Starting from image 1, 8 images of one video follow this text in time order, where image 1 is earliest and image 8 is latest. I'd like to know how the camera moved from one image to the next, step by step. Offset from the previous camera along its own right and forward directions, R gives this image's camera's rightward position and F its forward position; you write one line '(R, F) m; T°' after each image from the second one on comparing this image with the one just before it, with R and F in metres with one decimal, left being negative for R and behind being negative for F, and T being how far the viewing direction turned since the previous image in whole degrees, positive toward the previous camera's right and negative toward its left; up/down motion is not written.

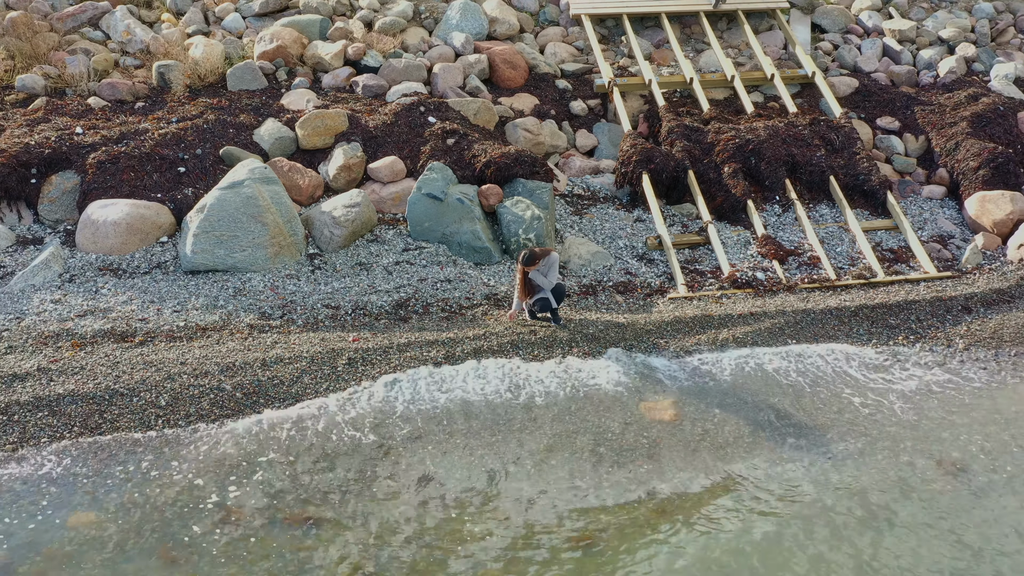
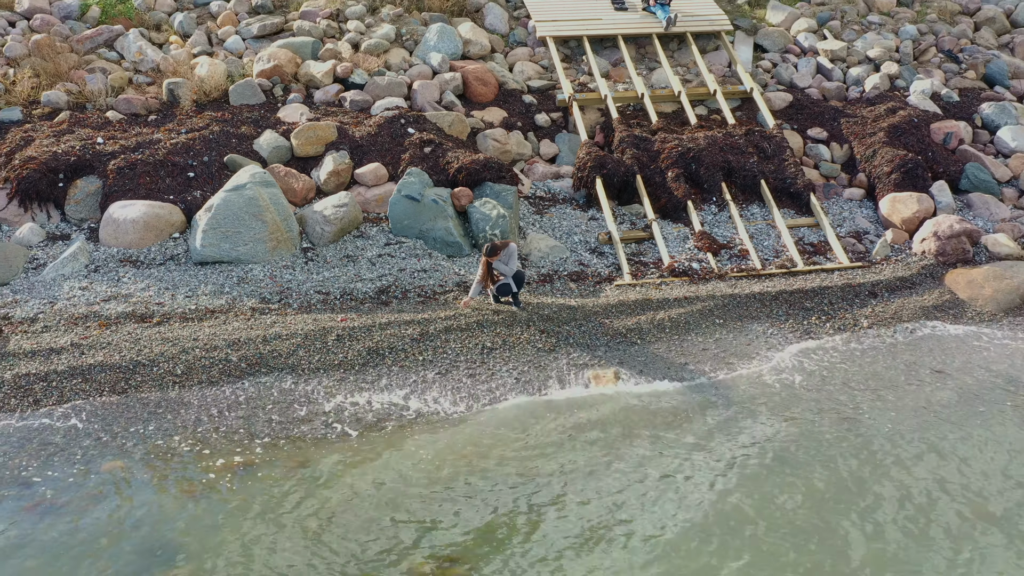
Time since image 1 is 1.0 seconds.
(+0.2, -1.2) m; 0°
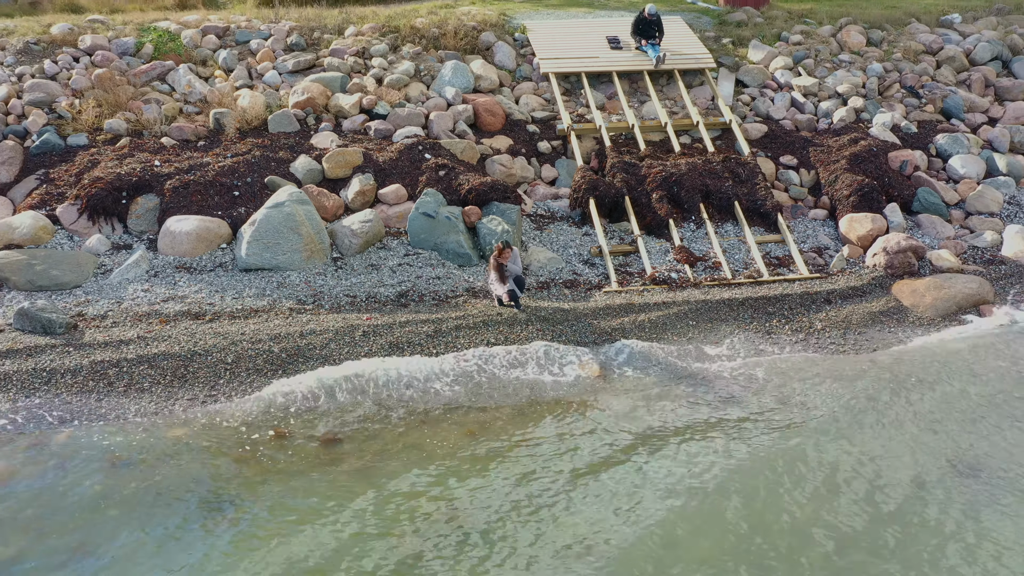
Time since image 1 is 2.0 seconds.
(+0.1, -1.4) m; -1°
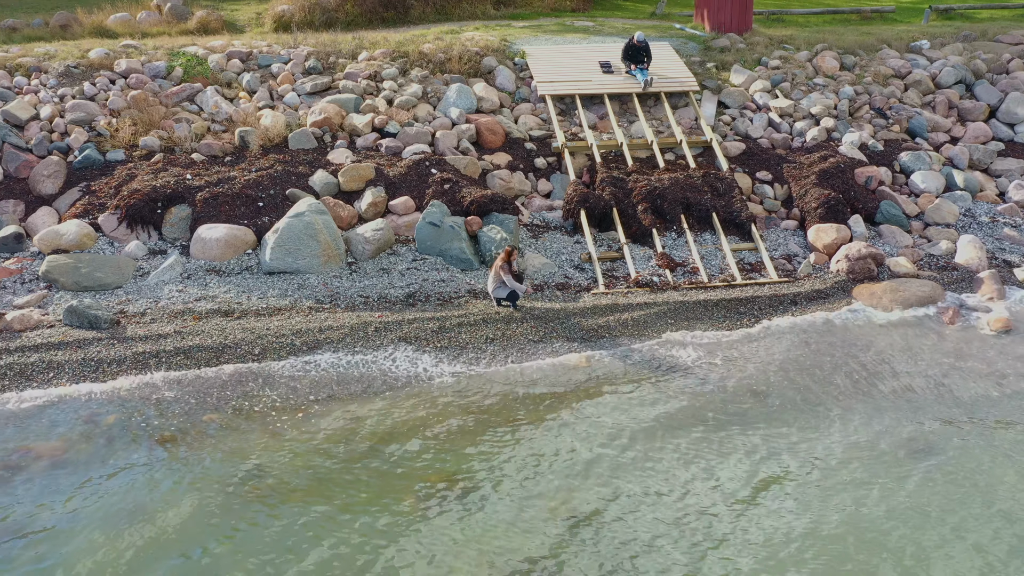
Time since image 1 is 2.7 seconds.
(+0.1, -1.1) m; 0°
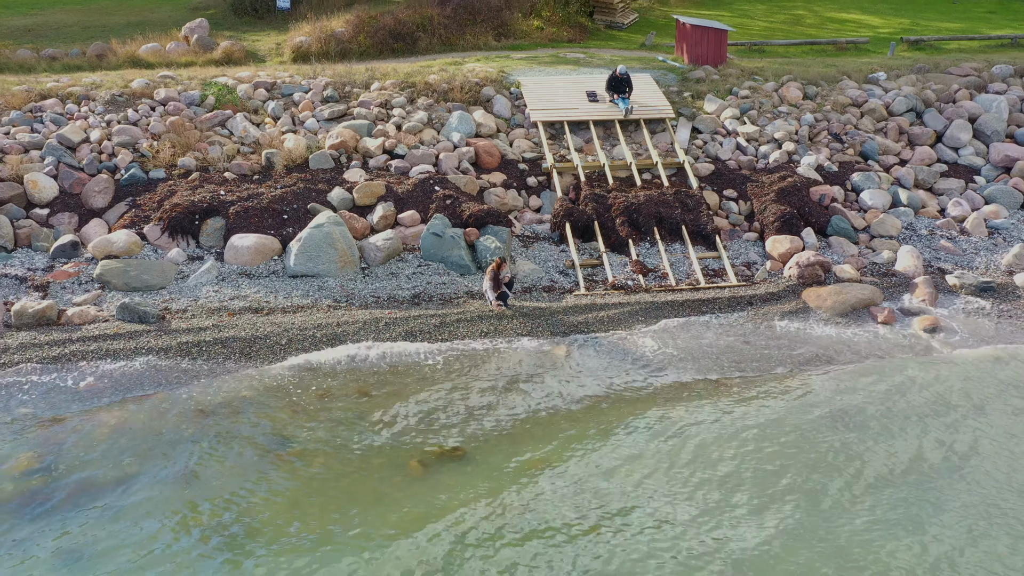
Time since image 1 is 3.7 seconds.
(+0.2, -1.7) m; 0°
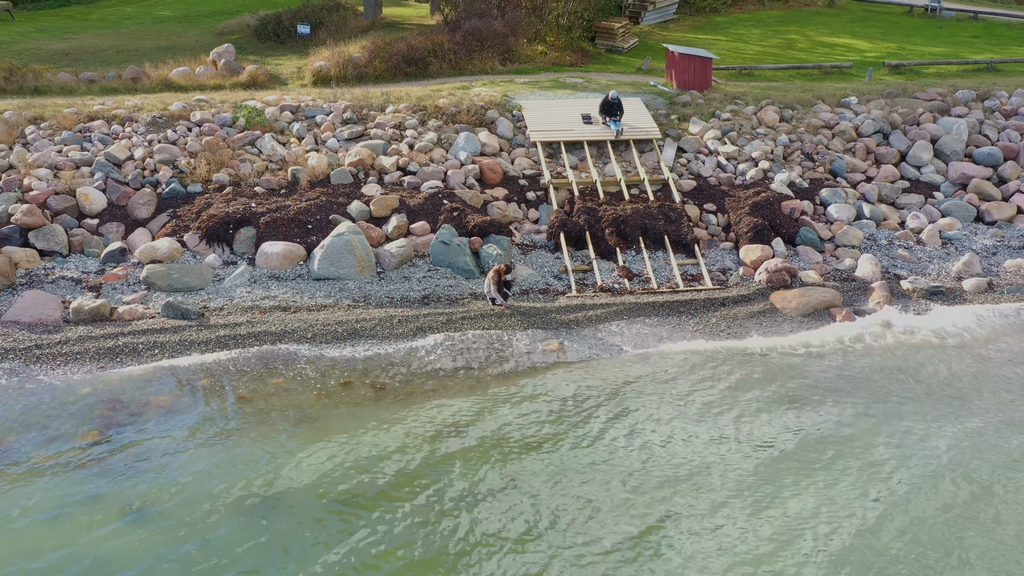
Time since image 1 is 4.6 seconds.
(+0.2, -1.6) m; -1°
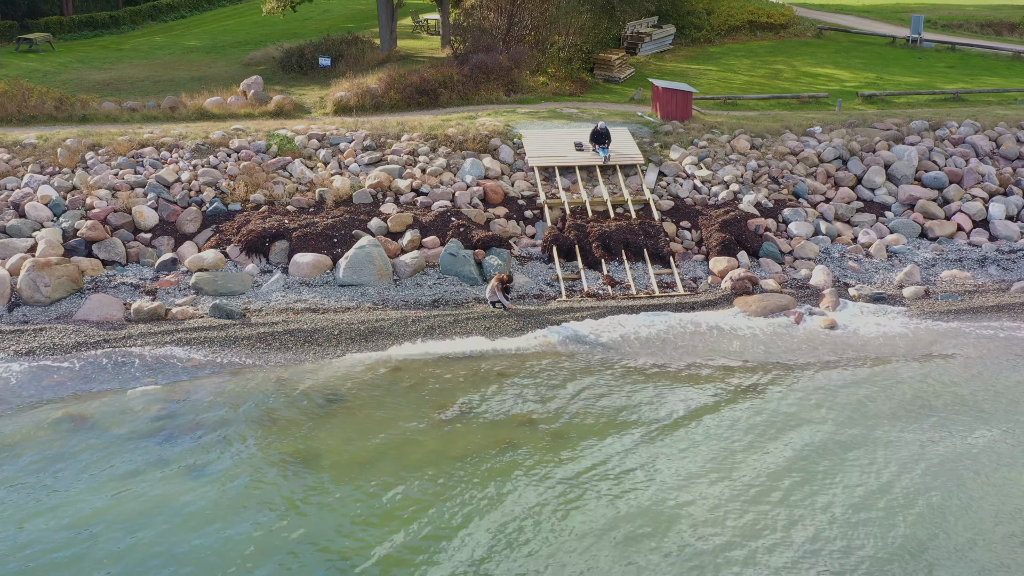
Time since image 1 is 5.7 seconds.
(+0.2, -2.3) m; -1°
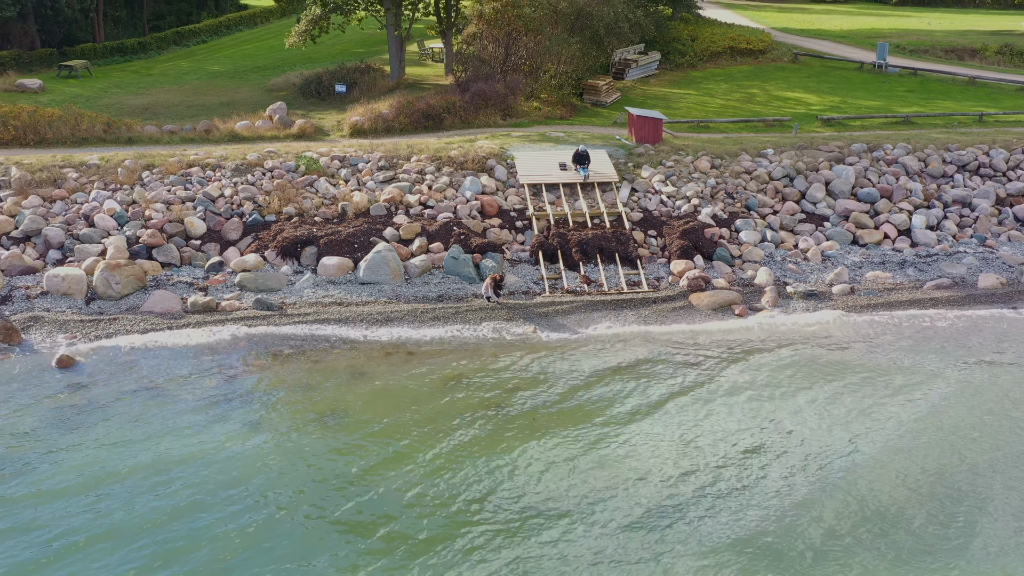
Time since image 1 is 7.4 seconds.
(+0.2, -3.4) m; 0°
